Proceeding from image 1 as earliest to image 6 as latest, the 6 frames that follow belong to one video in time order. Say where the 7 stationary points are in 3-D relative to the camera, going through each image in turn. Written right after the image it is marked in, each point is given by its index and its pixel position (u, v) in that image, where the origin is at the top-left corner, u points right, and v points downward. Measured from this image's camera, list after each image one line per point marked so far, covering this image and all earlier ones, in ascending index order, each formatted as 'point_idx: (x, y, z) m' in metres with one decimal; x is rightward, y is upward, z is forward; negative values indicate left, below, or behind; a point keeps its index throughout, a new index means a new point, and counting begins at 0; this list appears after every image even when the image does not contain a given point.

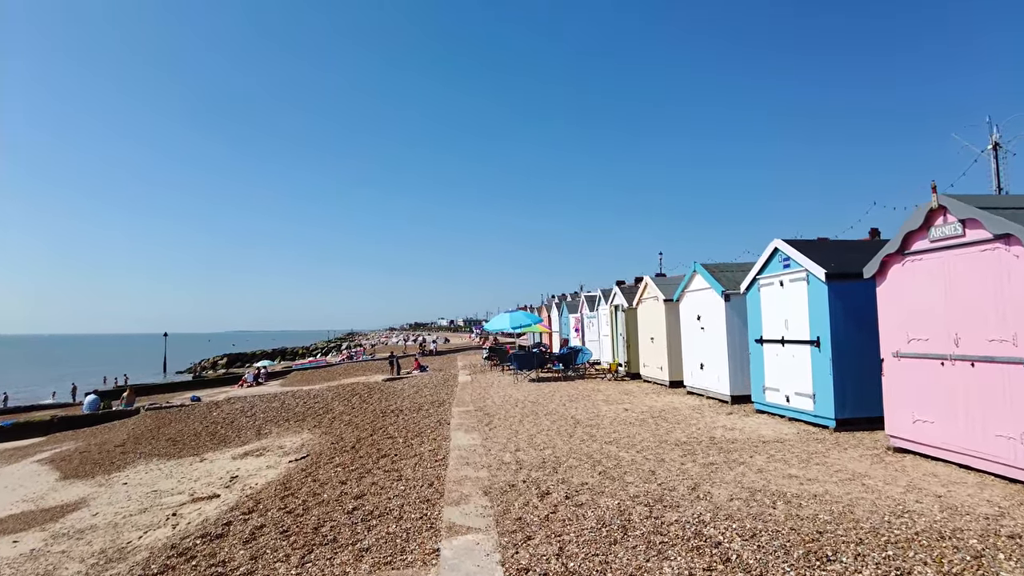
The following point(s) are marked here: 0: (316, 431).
0: (-3.6, -2.6, +13.9) m
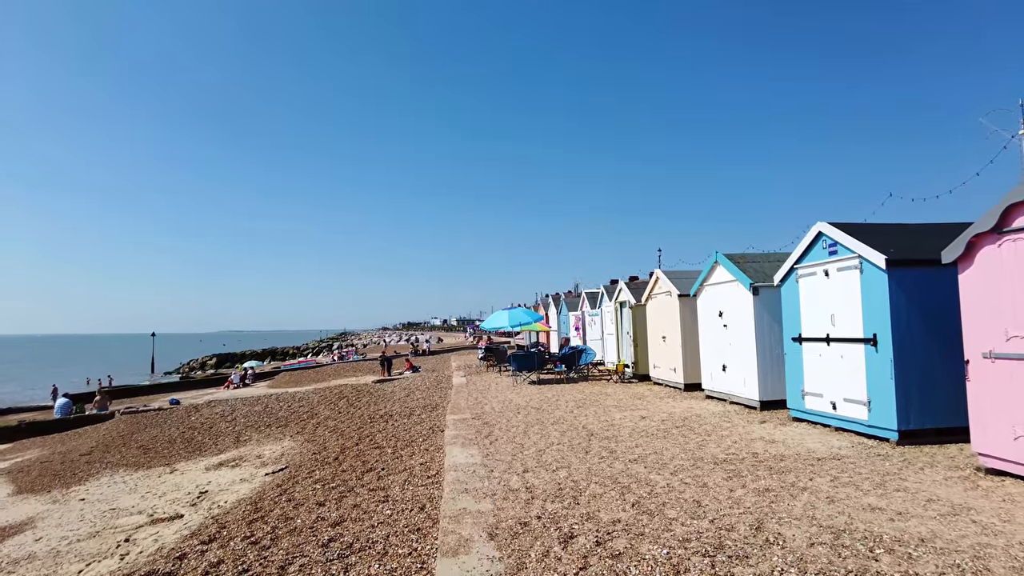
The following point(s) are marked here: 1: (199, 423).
0: (-3.6, -2.5, +12.8) m
1: (-6.6, -2.9, +16.1) m
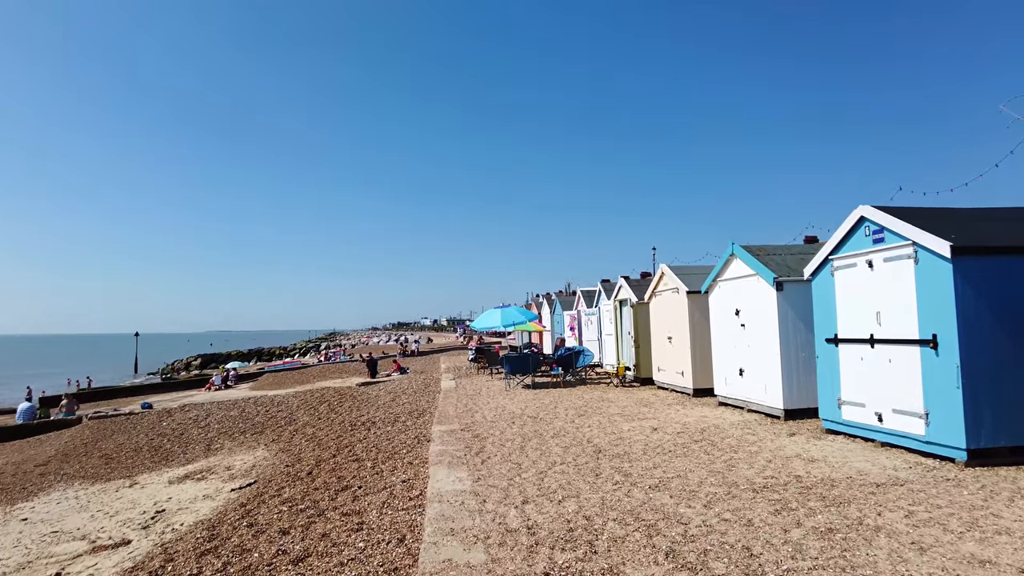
0: (-3.7, -2.5, +11.8) m
1: (-6.8, -2.8, +15.1) m
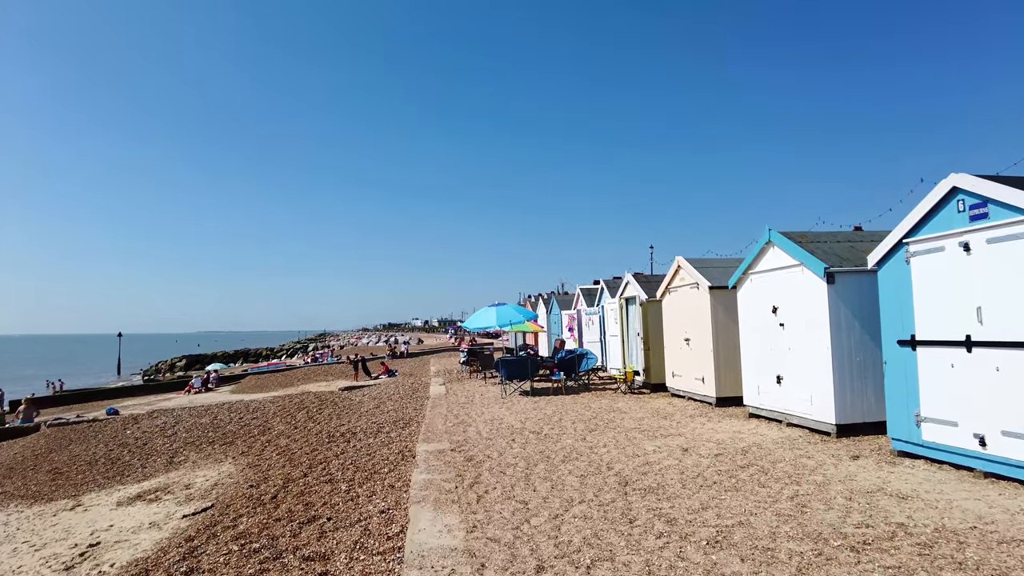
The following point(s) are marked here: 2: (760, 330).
0: (-3.8, -2.4, +10.5) m
1: (-6.9, -2.7, +13.8) m
2: (+2.5, -0.4, +7.6) m
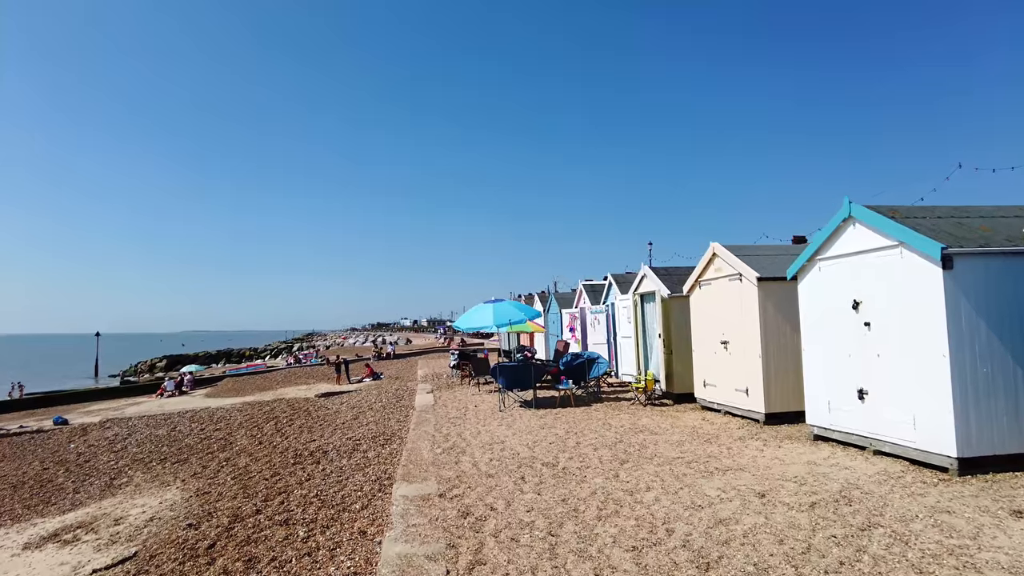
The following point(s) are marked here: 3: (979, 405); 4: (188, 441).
0: (-3.8, -2.3, +8.8) m
1: (-6.9, -2.6, +12.0) m
2: (+2.5, -0.3, +6.0) m
3: (+2.9, -0.7, +4.7) m
4: (-5.2, -2.4, +12.2) m
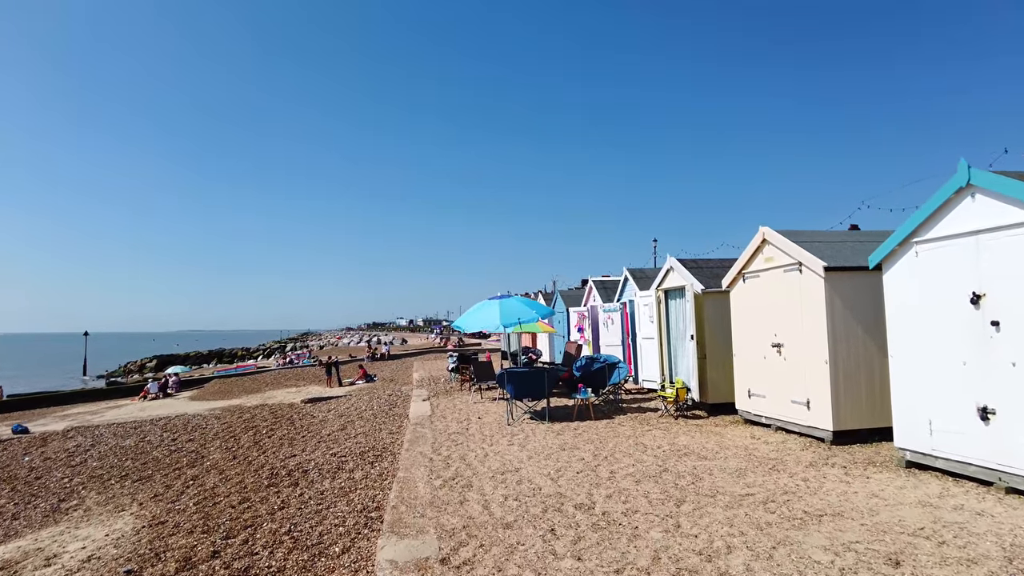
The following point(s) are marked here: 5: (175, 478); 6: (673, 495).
0: (-3.7, -2.2, +7.5) m
1: (-6.8, -2.5, +10.7) m
2: (+2.6, -0.3, +4.7) m
3: (+3.0, -0.7, +3.4) m
4: (-5.1, -2.4, +10.9) m
5: (-4.0, -2.3, +9.1) m
6: (+0.9, -1.2, +4.4) m
